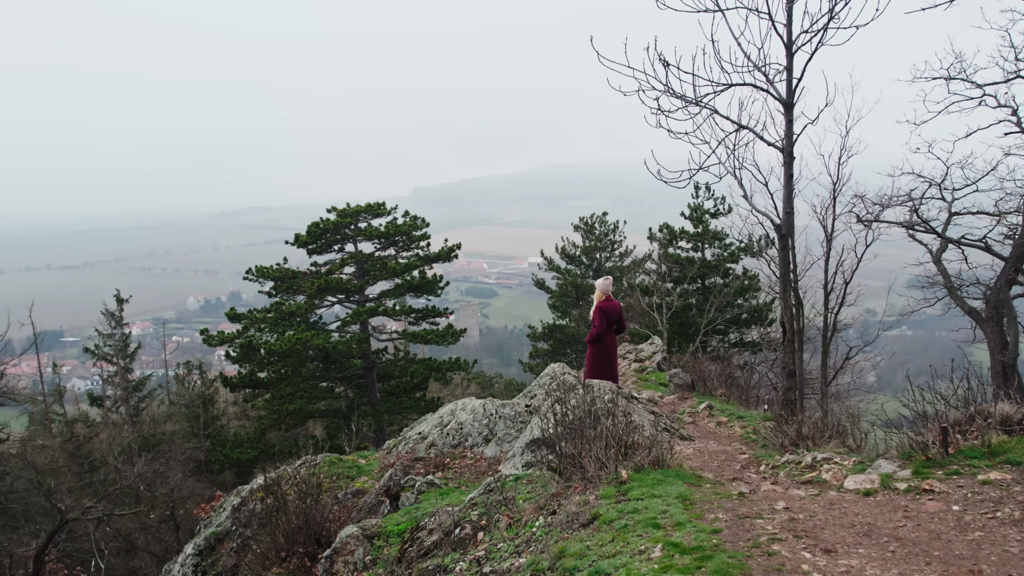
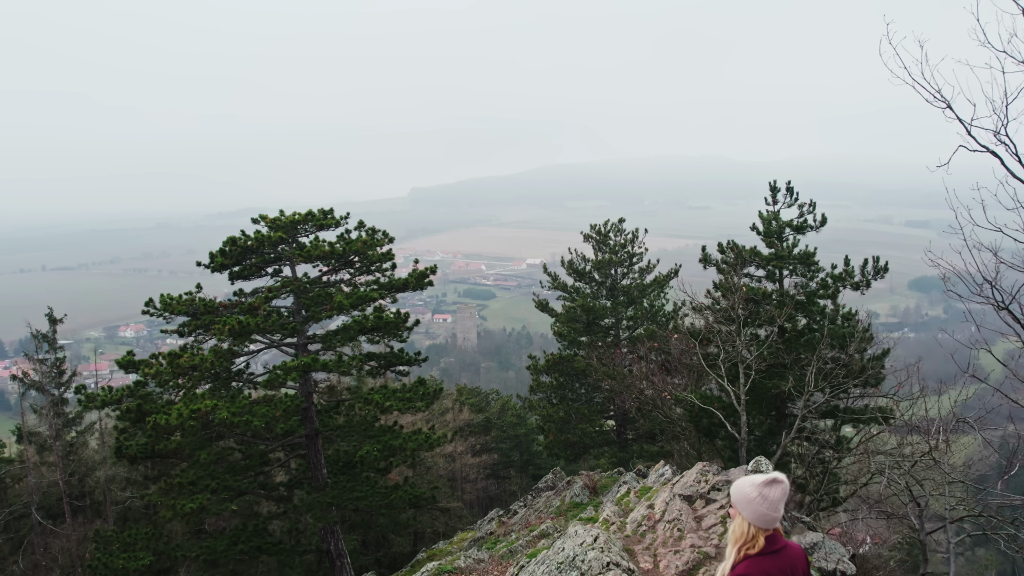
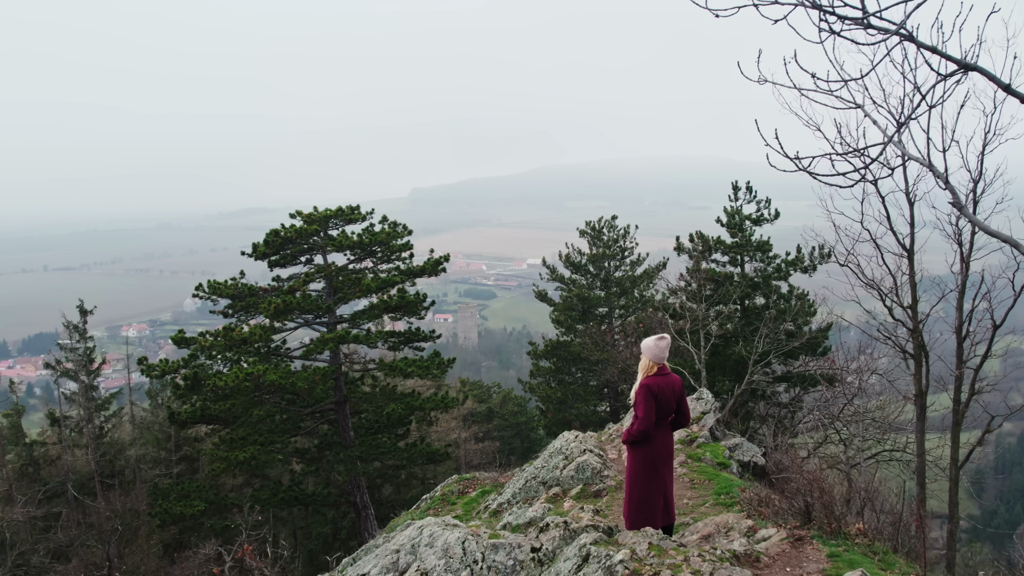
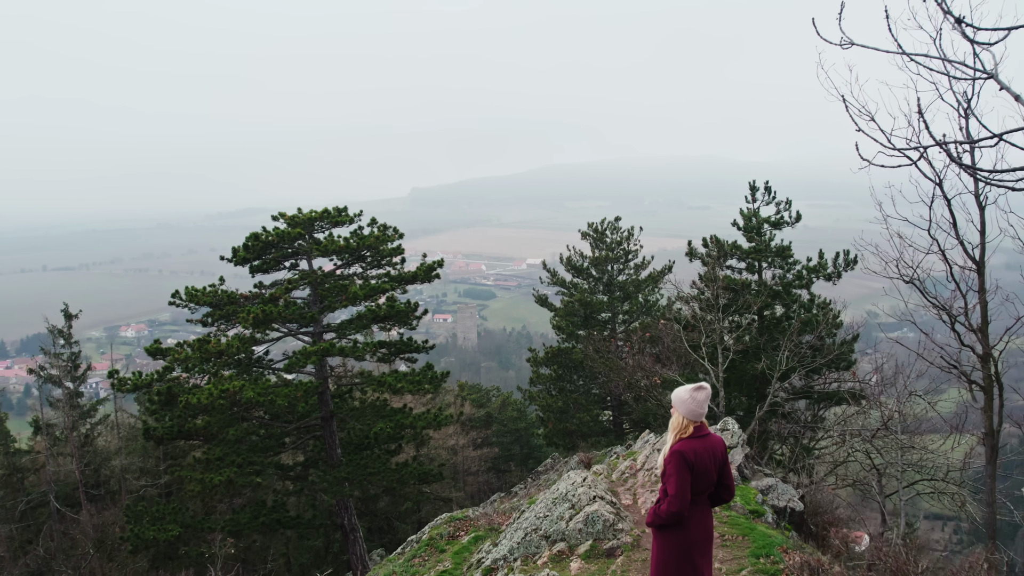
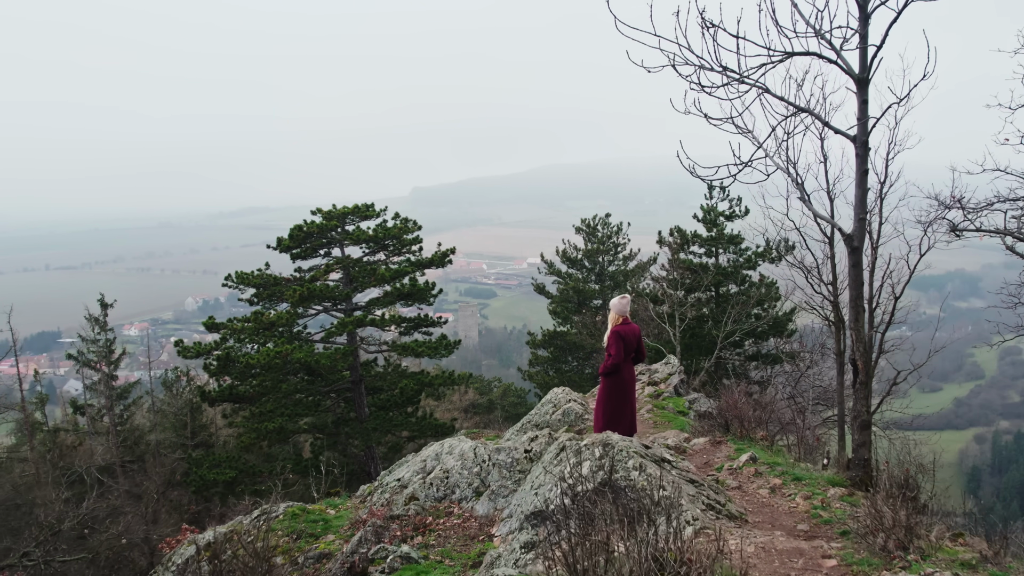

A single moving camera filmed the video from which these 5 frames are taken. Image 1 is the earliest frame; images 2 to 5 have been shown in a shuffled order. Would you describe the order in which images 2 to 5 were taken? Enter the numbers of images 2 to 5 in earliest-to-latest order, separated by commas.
5, 3, 4, 2
